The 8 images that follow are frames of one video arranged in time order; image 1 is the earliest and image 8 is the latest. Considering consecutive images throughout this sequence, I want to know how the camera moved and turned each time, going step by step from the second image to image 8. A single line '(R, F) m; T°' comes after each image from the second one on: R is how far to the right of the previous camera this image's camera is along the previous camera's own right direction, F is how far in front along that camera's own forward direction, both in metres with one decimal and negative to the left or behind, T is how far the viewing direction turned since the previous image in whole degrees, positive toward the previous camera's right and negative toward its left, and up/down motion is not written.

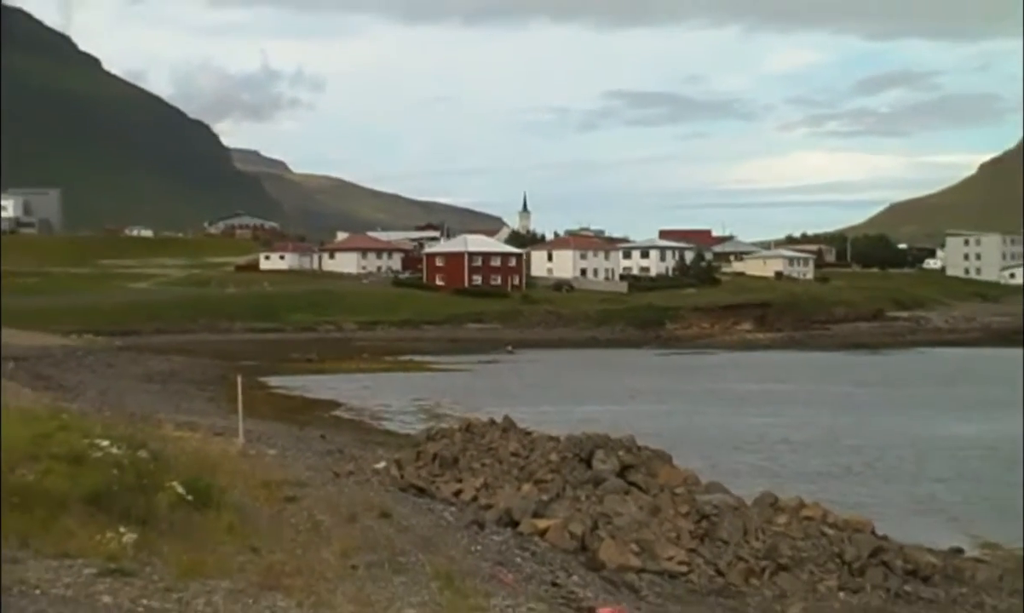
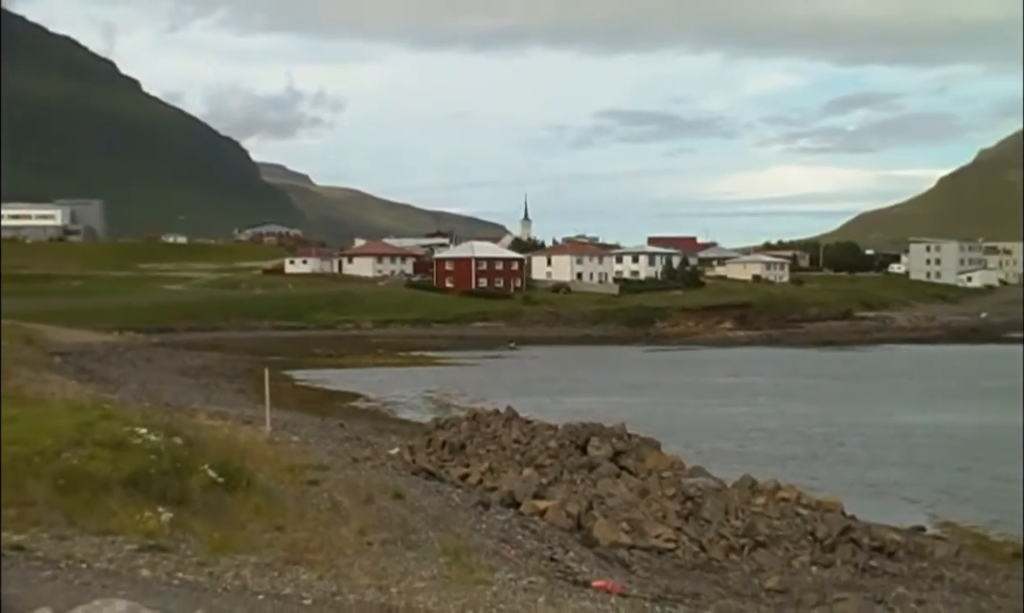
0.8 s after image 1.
(0.0, -0.4) m; 0°
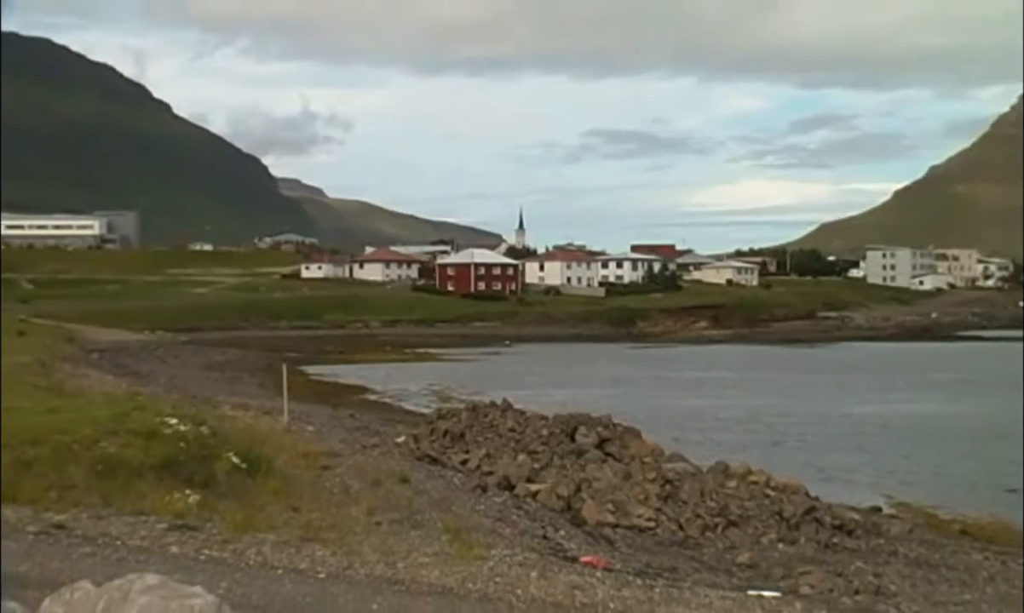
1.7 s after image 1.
(0.0, -0.5) m; 0°
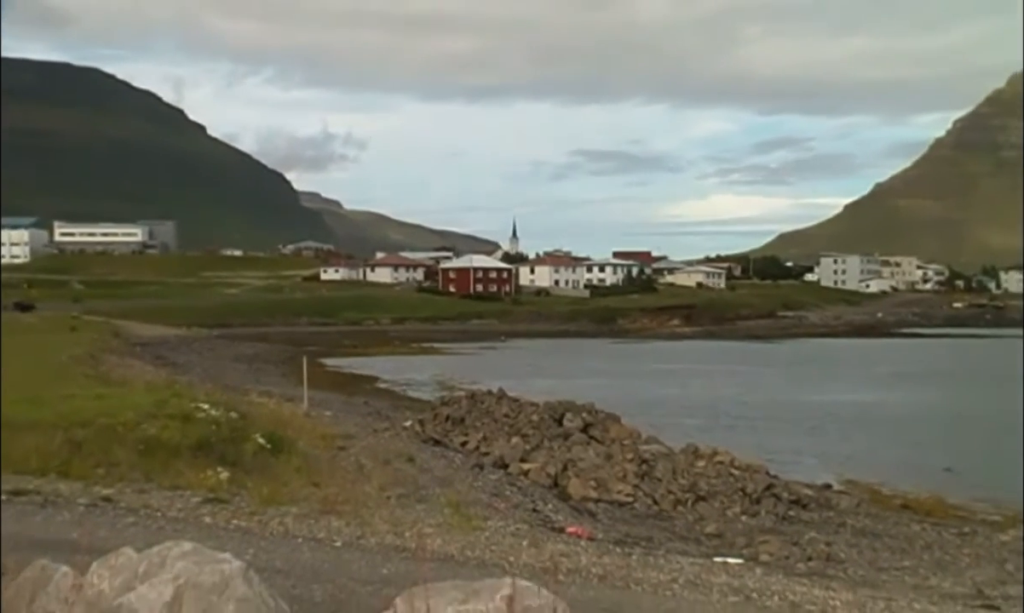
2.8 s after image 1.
(0.0, -0.7) m; 0°
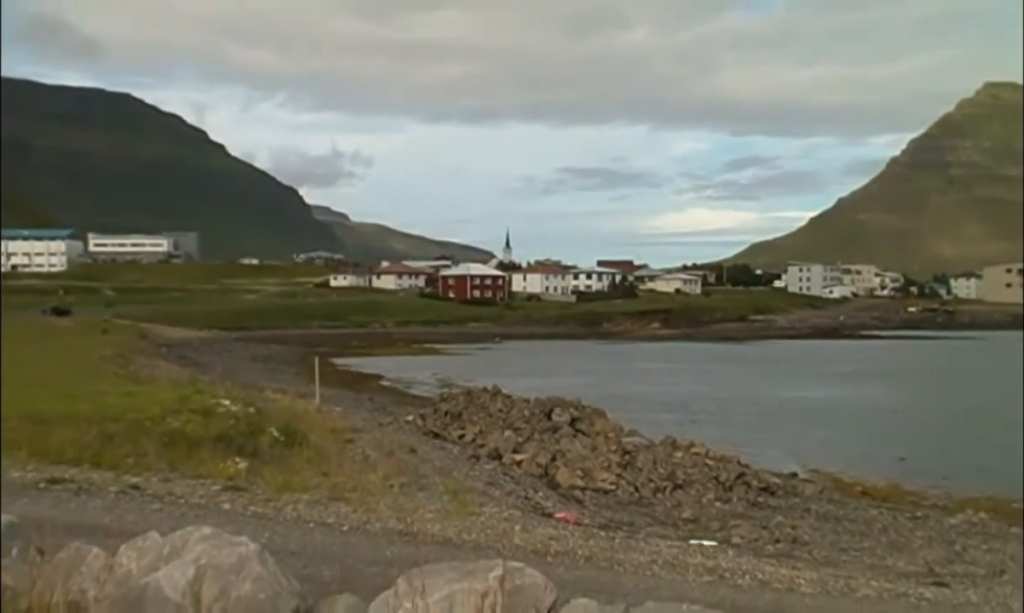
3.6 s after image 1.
(0.0, -0.5) m; 0°
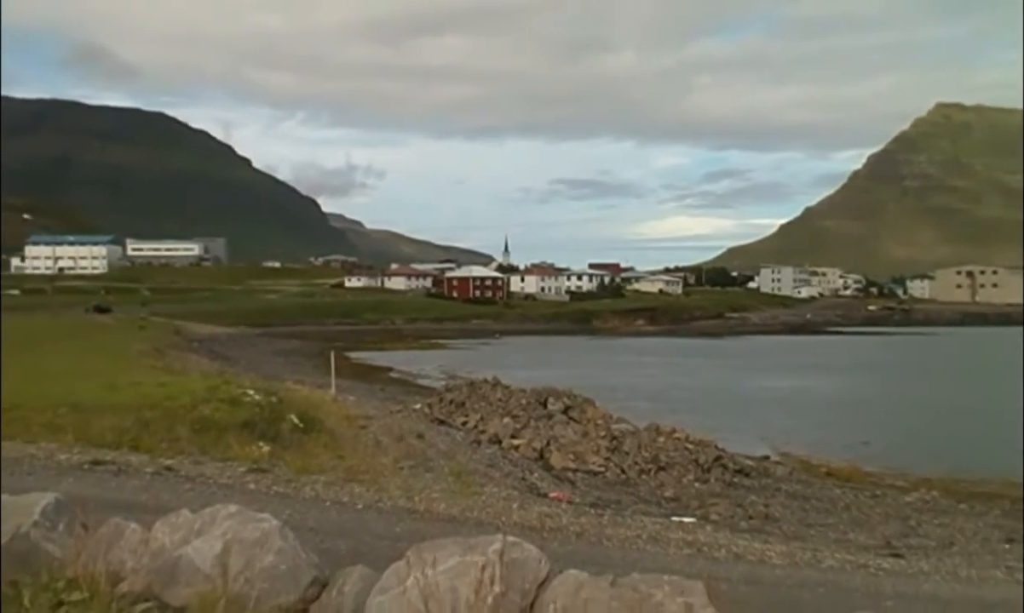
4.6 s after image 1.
(0.0, -0.7) m; 0°
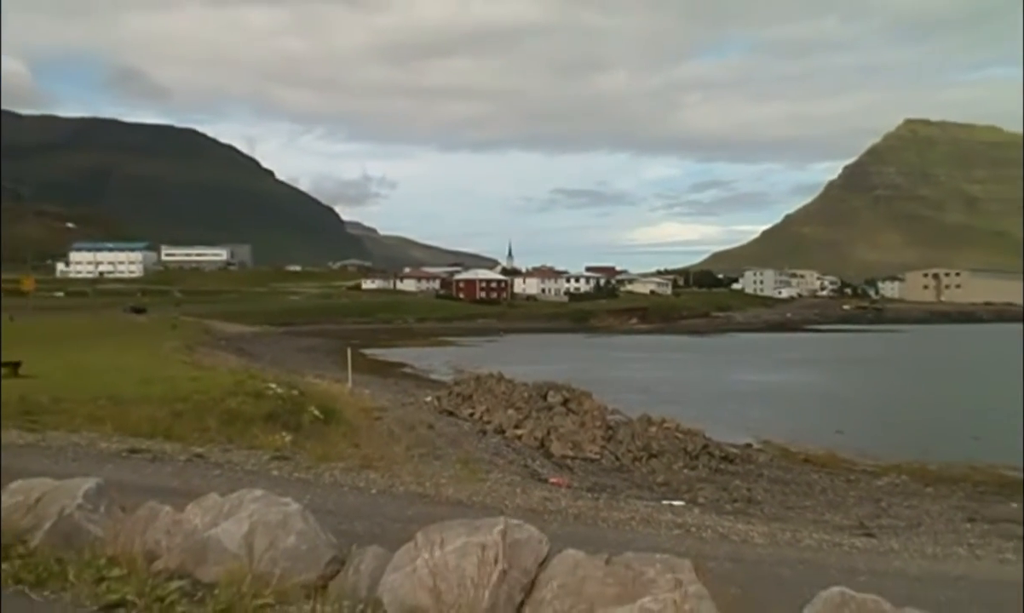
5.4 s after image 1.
(0.0, -0.6) m; 0°
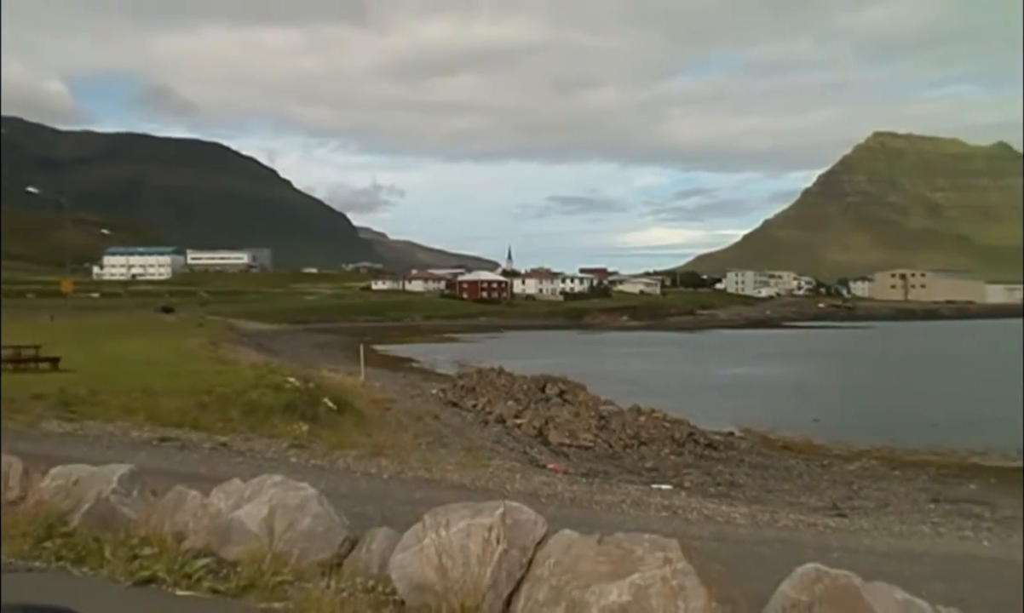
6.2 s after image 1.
(0.0, -0.6) m; 0°
